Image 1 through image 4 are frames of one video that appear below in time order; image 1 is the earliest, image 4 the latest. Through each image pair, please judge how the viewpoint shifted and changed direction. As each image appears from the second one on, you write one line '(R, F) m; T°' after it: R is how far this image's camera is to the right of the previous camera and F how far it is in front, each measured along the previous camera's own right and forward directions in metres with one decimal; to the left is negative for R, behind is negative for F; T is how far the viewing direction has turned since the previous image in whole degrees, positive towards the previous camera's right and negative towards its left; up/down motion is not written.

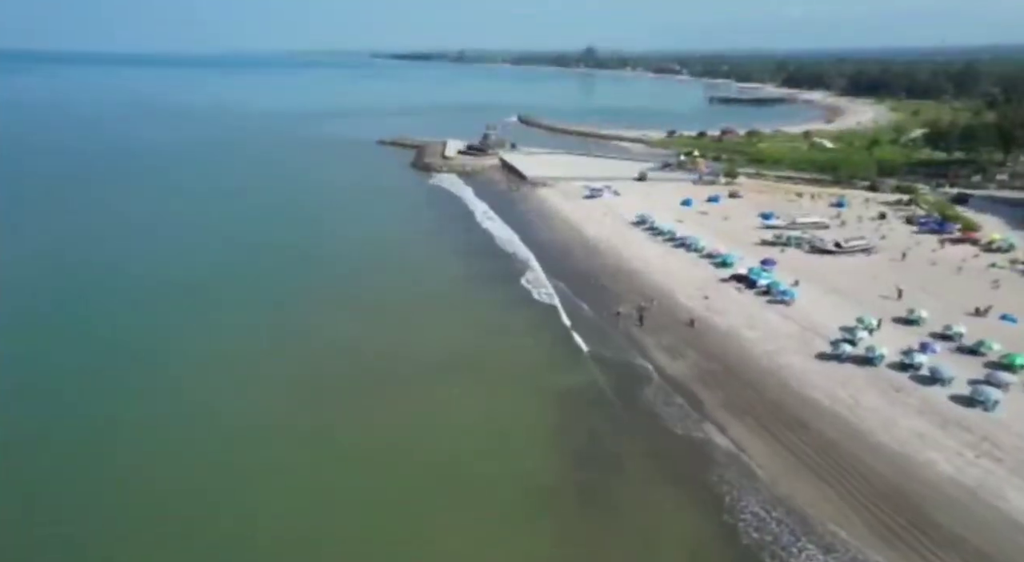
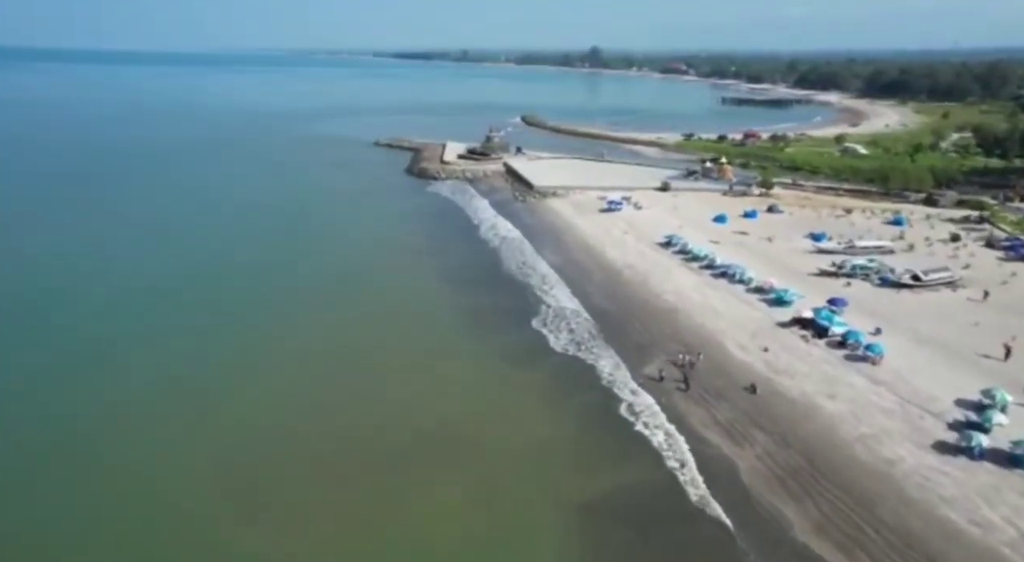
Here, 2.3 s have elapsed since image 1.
(-0.2, +5.6) m; 0°
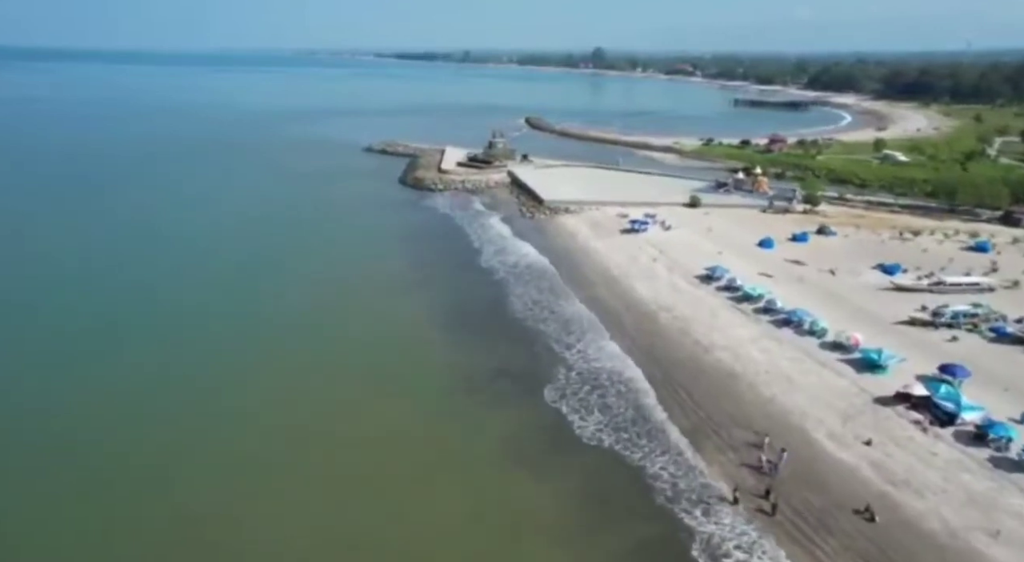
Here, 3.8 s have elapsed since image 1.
(-0.3, +5.7) m; 0°
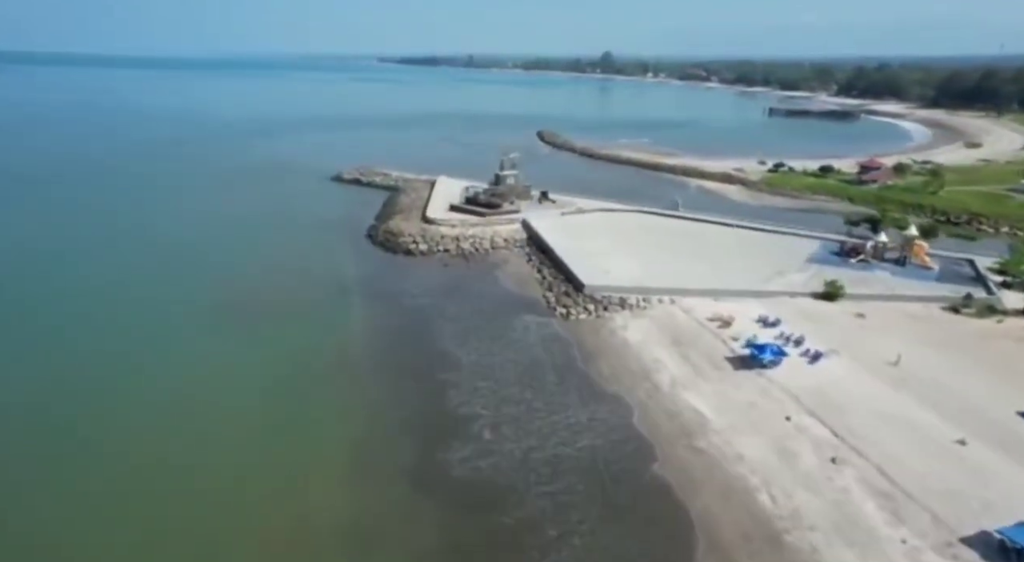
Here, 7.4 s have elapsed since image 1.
(-0.7, +15.6) m; 0°
